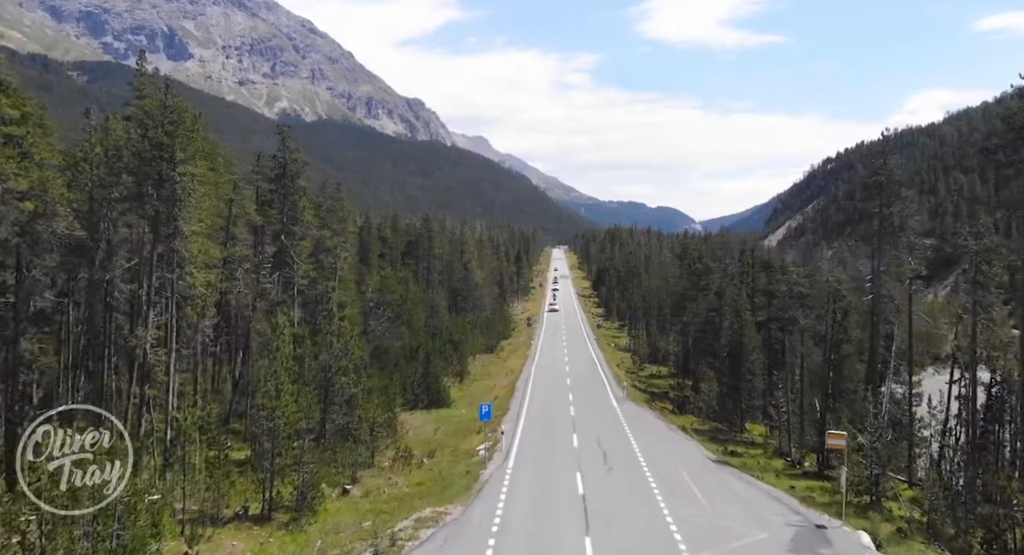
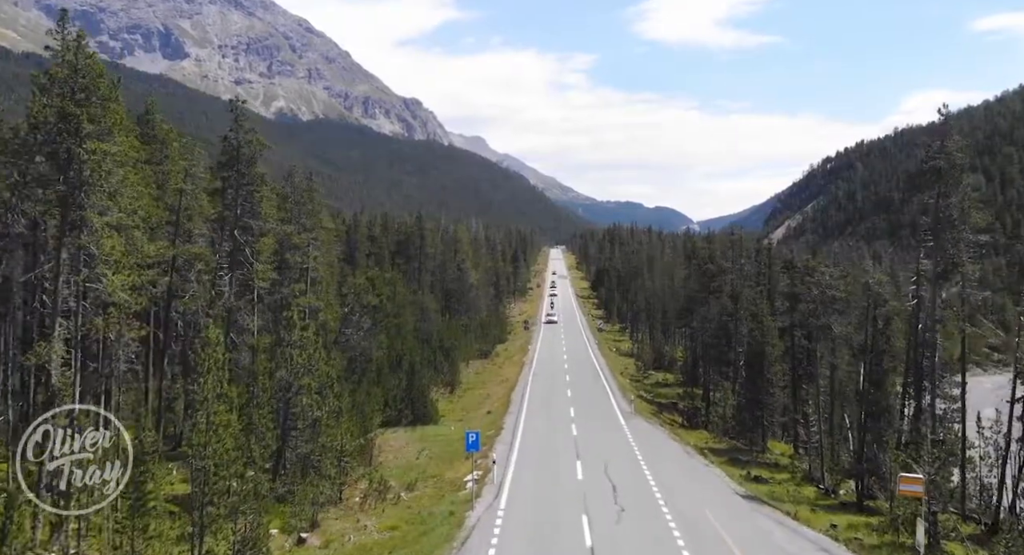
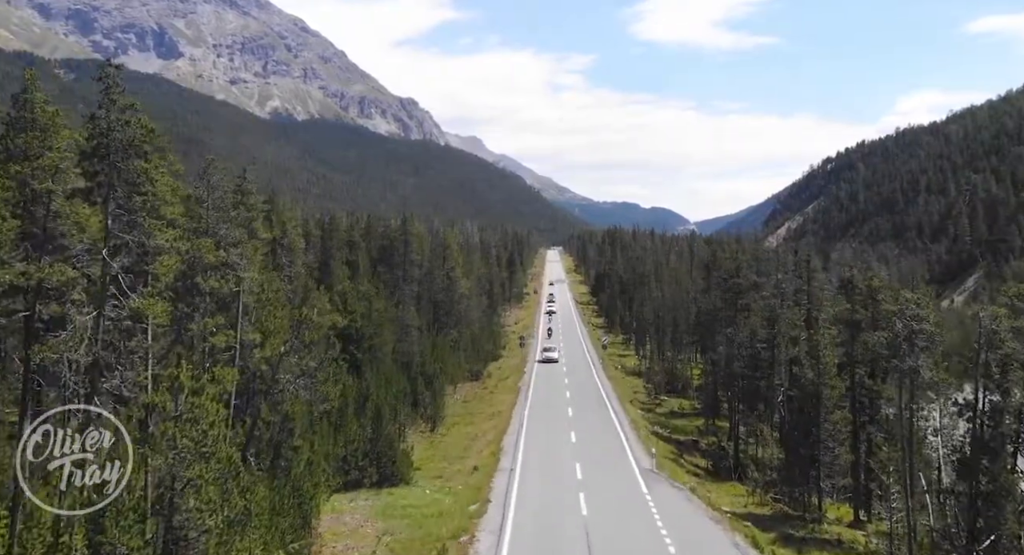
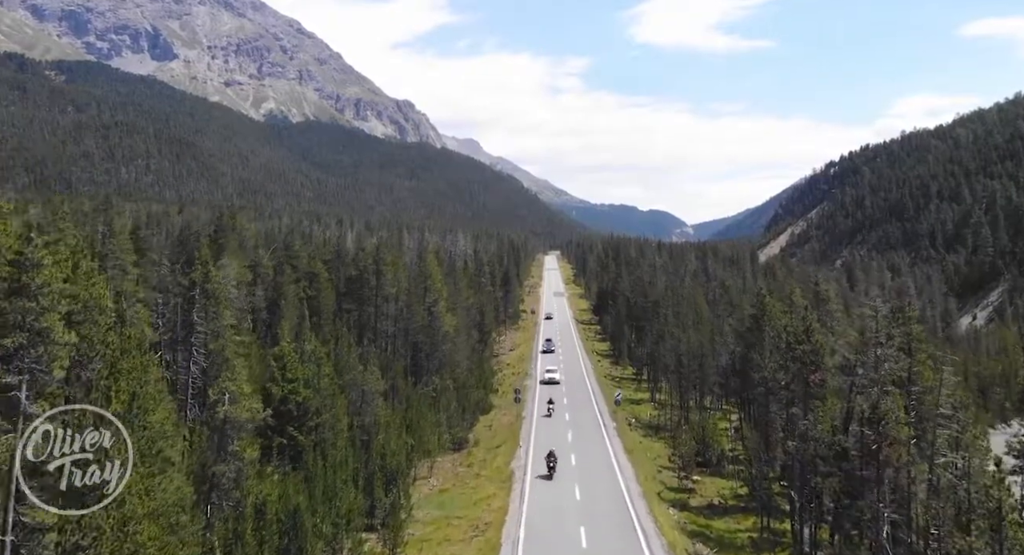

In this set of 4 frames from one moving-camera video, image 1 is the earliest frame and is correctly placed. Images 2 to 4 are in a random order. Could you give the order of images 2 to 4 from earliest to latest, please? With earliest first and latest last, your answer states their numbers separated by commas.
2, 3, 4
